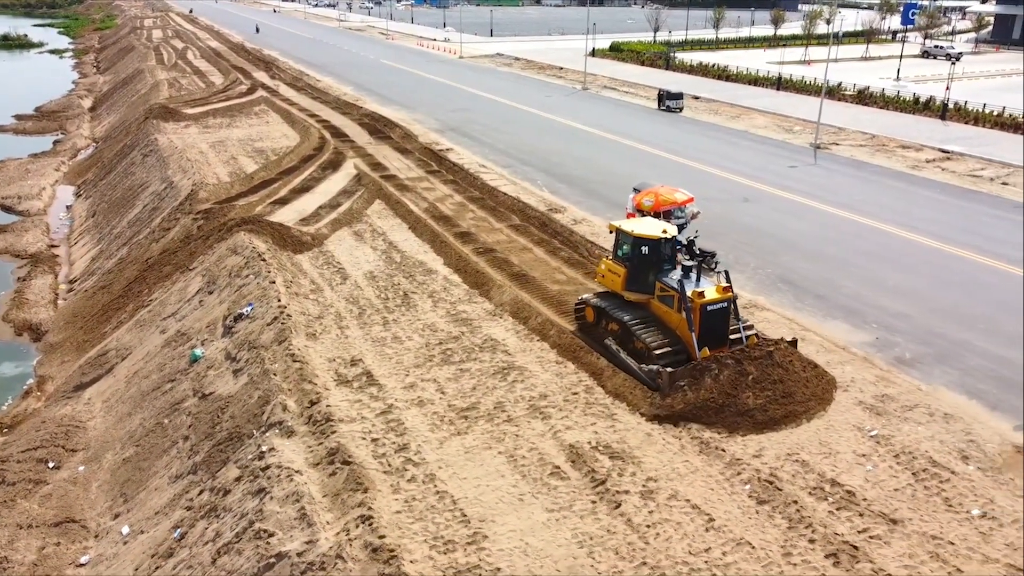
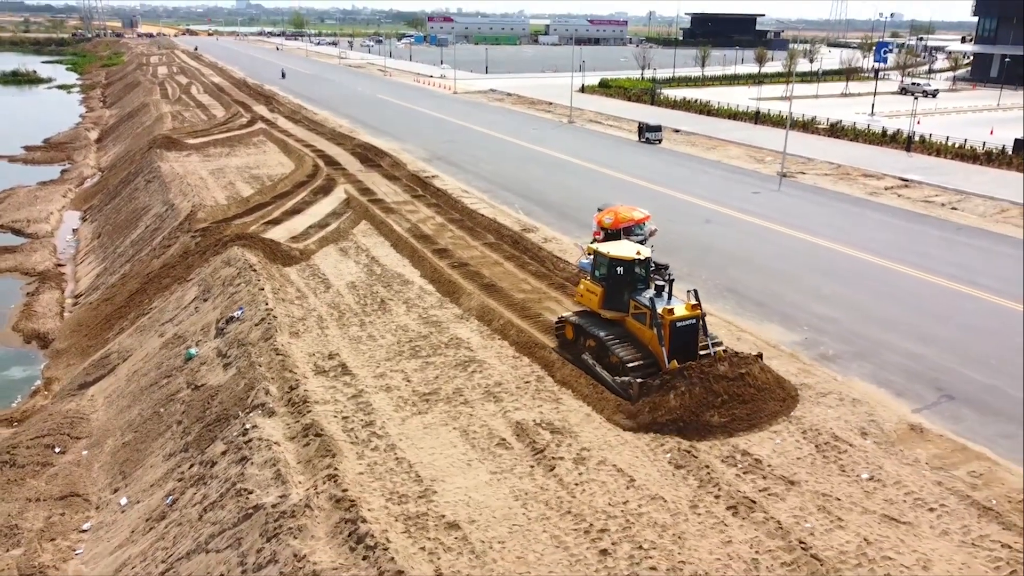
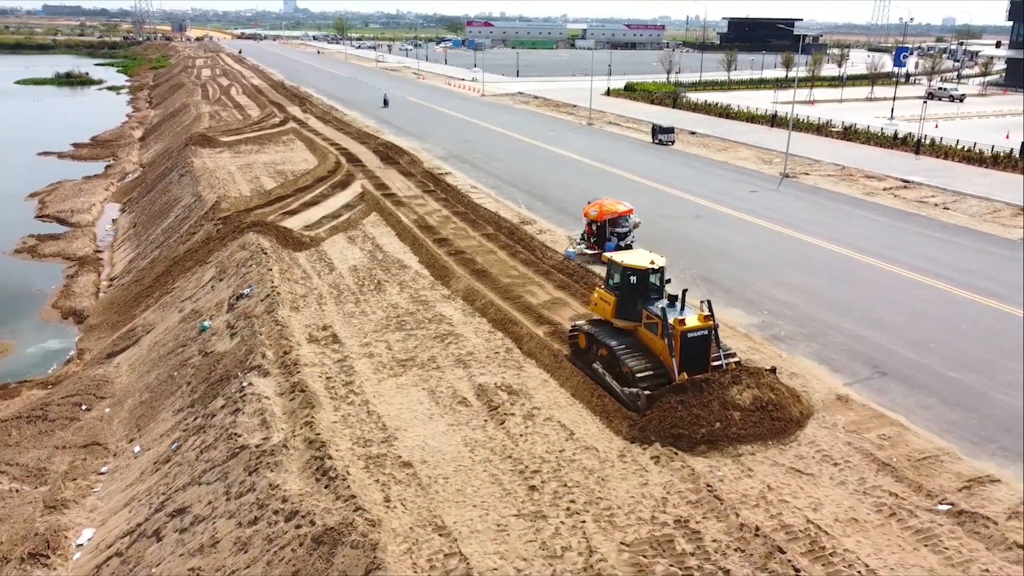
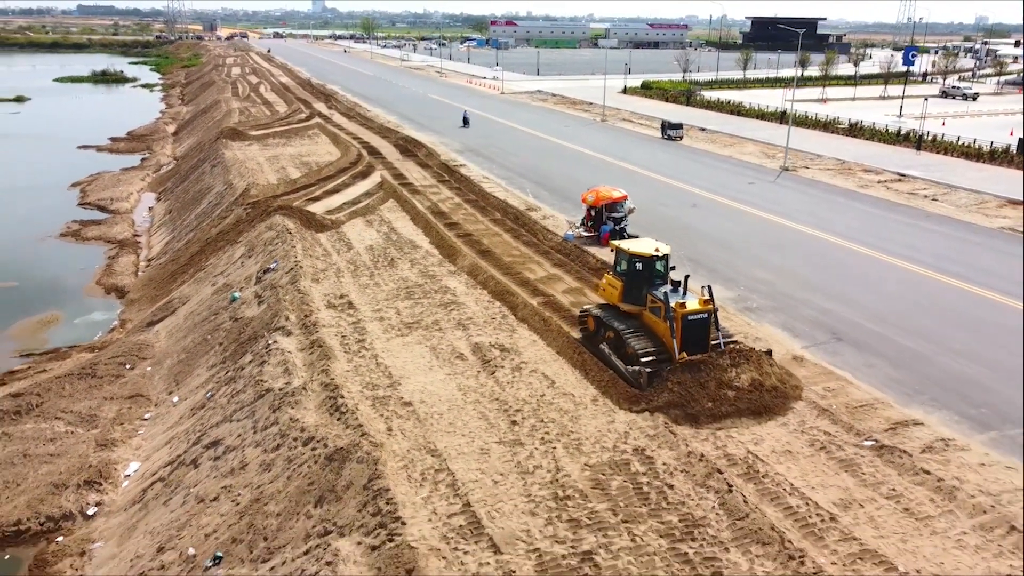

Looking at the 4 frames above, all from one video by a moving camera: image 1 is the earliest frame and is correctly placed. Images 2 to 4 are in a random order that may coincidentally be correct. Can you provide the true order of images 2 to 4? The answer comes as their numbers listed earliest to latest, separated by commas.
2, 3, 4
